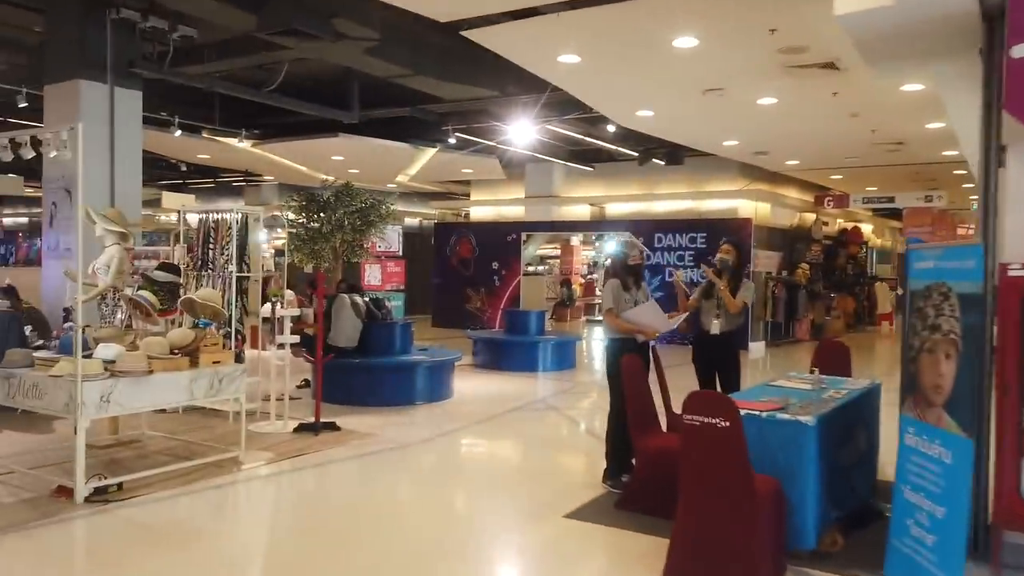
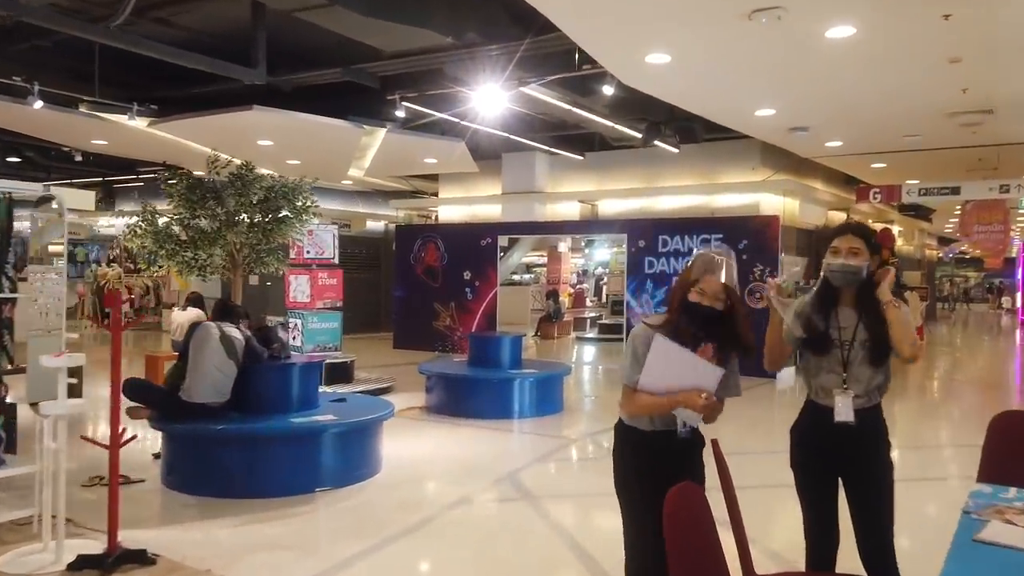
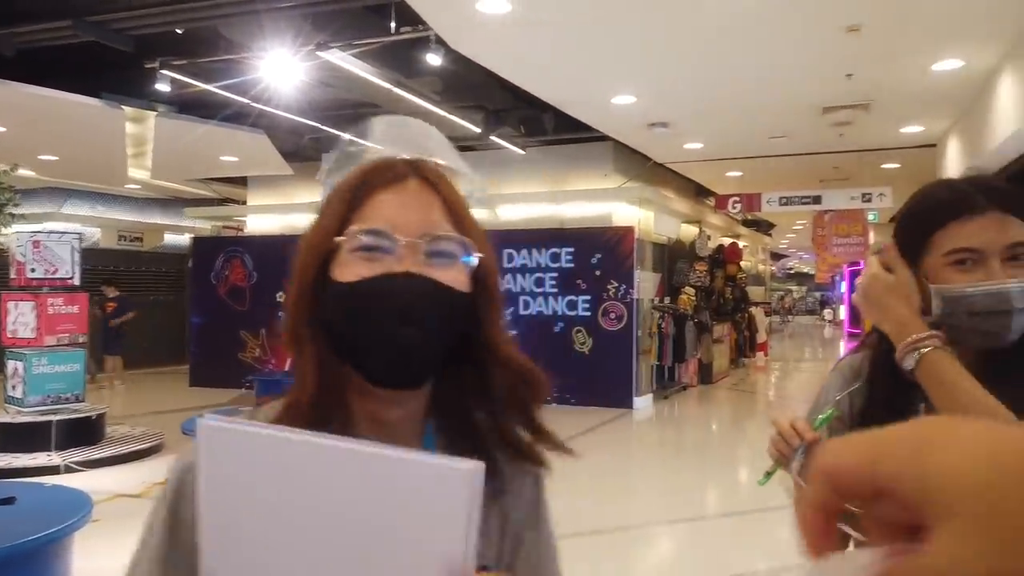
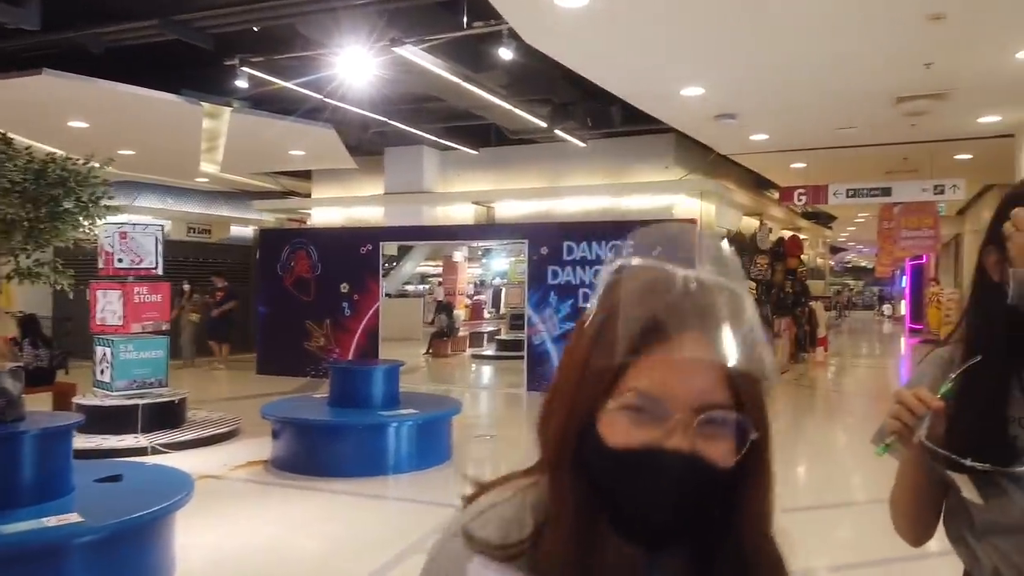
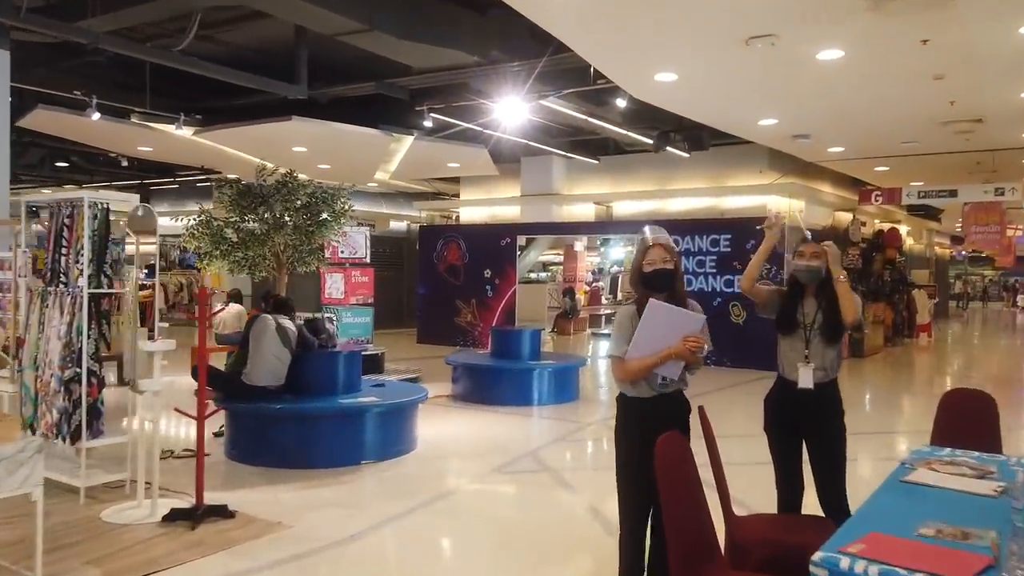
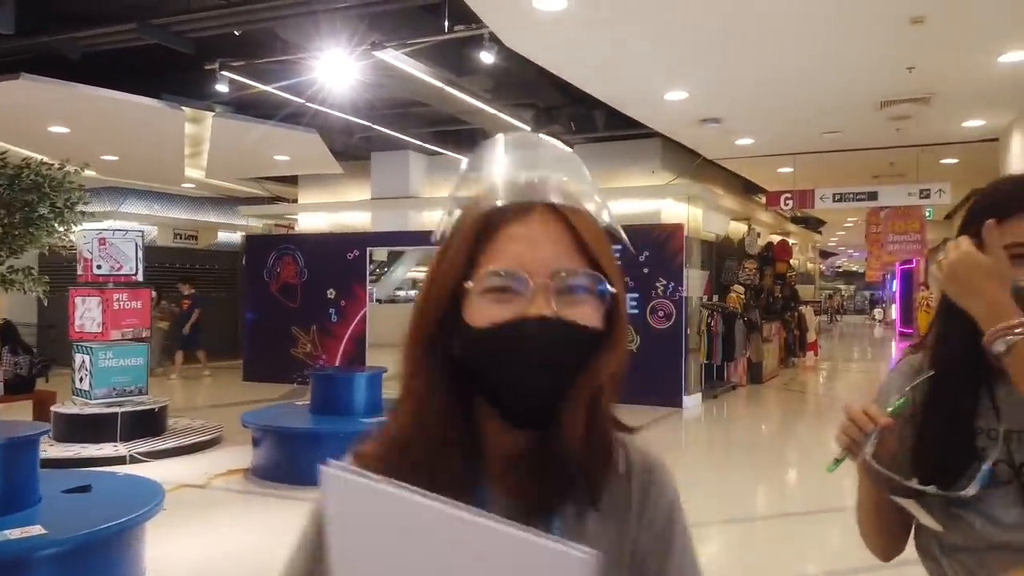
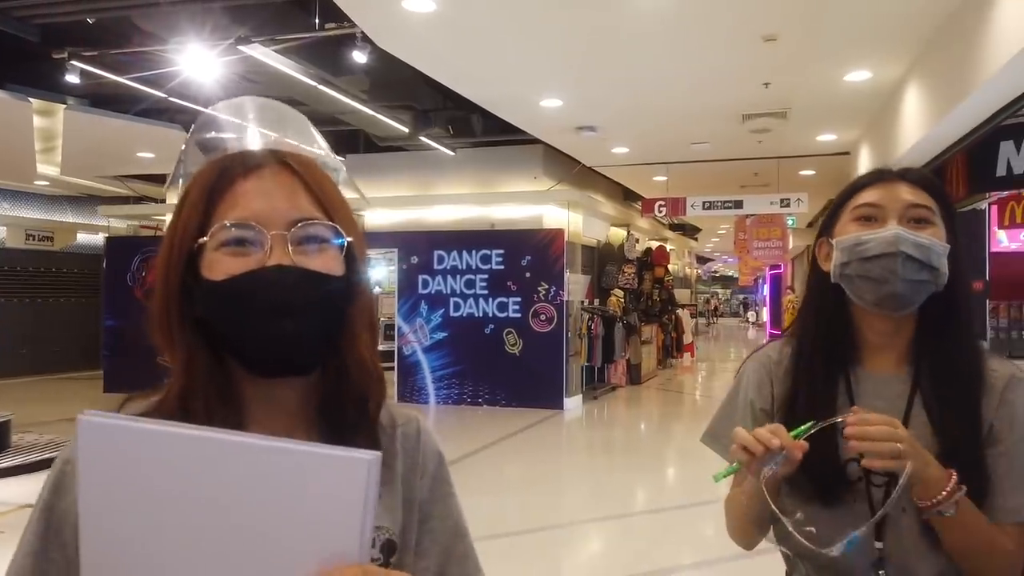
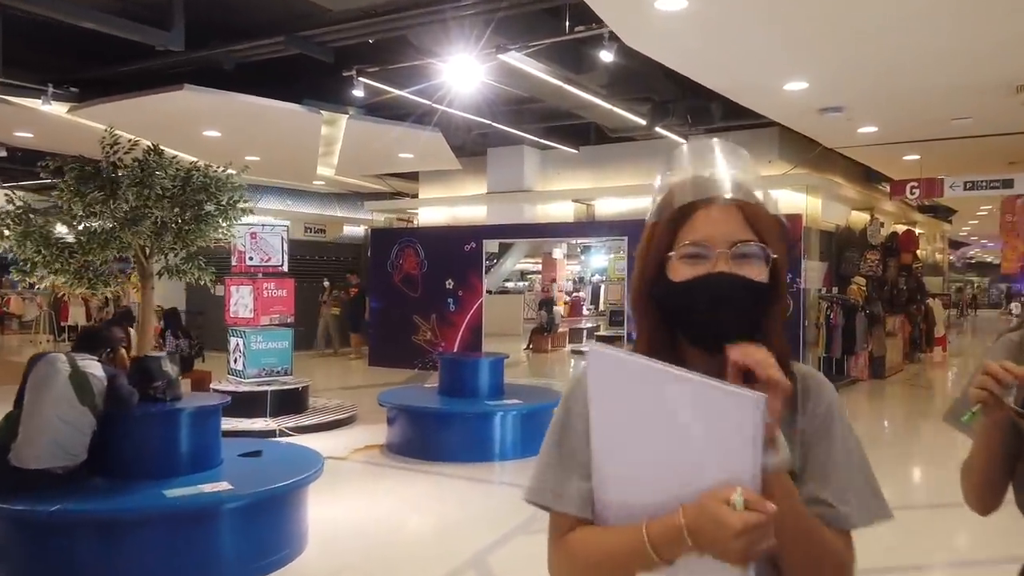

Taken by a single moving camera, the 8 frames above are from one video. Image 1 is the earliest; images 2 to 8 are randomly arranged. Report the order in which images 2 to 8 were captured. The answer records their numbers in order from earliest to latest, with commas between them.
5, 2, 8, 4, 6, 3, 7
